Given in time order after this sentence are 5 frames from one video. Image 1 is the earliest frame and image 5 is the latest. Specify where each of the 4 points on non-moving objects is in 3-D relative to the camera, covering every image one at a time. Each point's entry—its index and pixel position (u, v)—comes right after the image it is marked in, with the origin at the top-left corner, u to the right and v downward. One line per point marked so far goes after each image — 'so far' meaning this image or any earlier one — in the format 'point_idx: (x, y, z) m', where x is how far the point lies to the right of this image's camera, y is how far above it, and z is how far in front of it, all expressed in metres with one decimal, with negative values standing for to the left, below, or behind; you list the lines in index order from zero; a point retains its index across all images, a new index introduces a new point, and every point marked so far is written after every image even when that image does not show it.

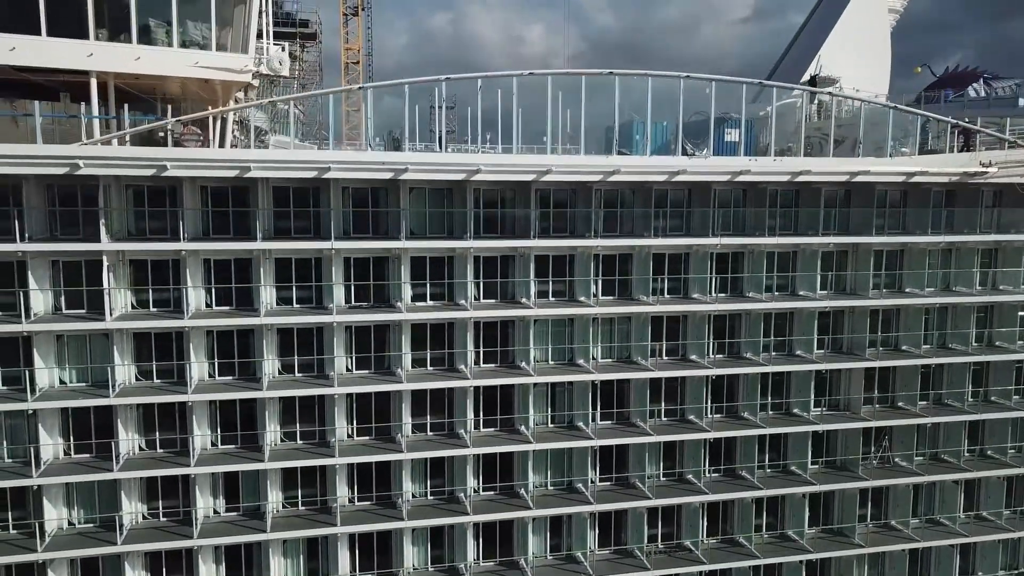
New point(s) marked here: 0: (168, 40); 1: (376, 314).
0: (-6.4, +4.7, +14.7) m
1: (-2.7, -0.5, +16.0) m
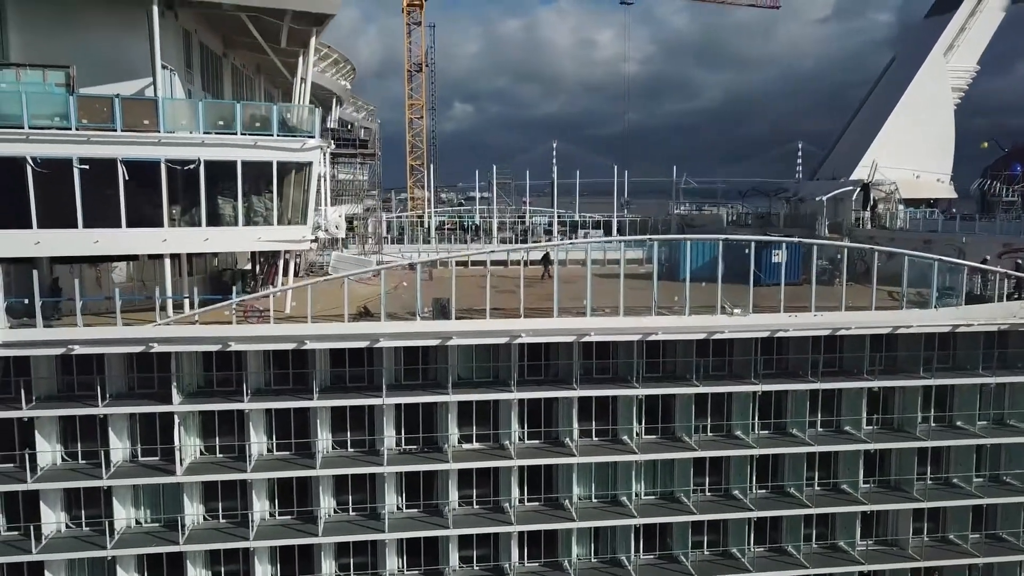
0: (-5.6, +1.5, +15.9) m
1: (-1.8, -3.7, +16.8) m
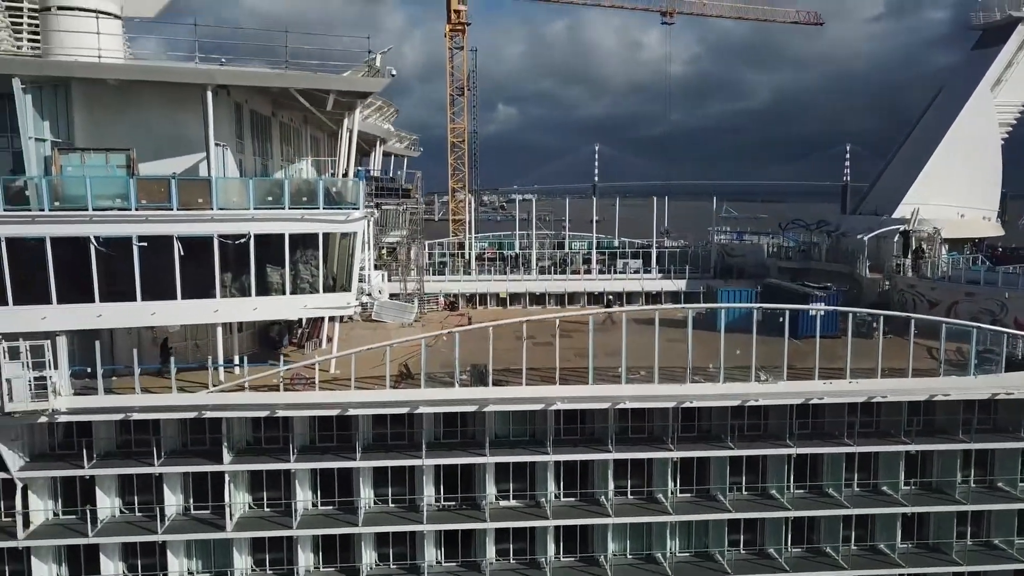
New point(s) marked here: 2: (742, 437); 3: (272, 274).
0: (-4.8, +0.1, +16.6) m
1: (-1.1, -5.1, +17.3) m
2: (+5.3, -3.4, +18.2) m
3: (-5.0, +0.3, +16.5) m
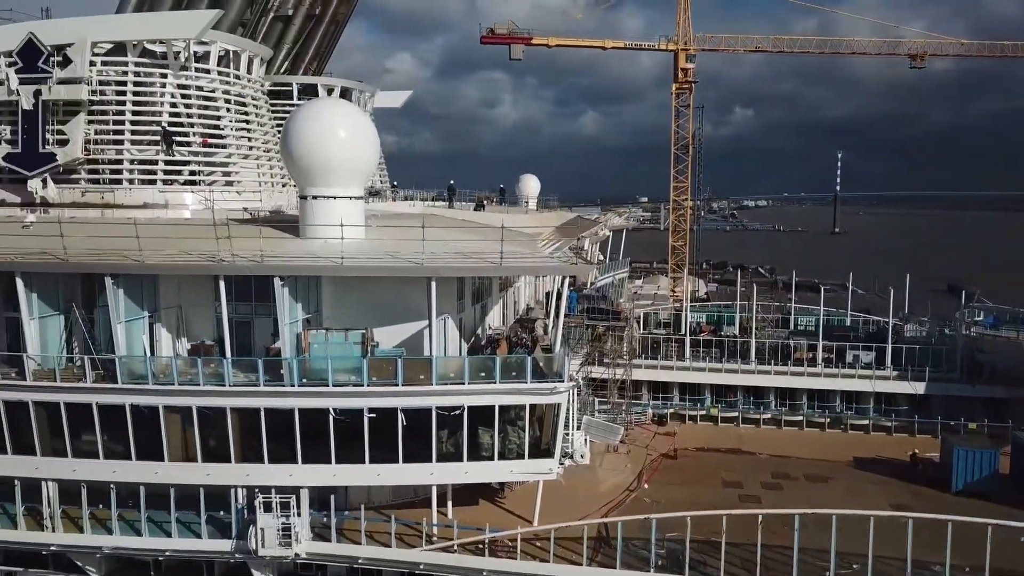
0: (-0.5, -3.5, +17.7) m
1: (+3.1, -8.9, +17.3) m
2: (+9.6, -7.5, +16.4) m
3: (-0.7, -3.4, +17.6) m
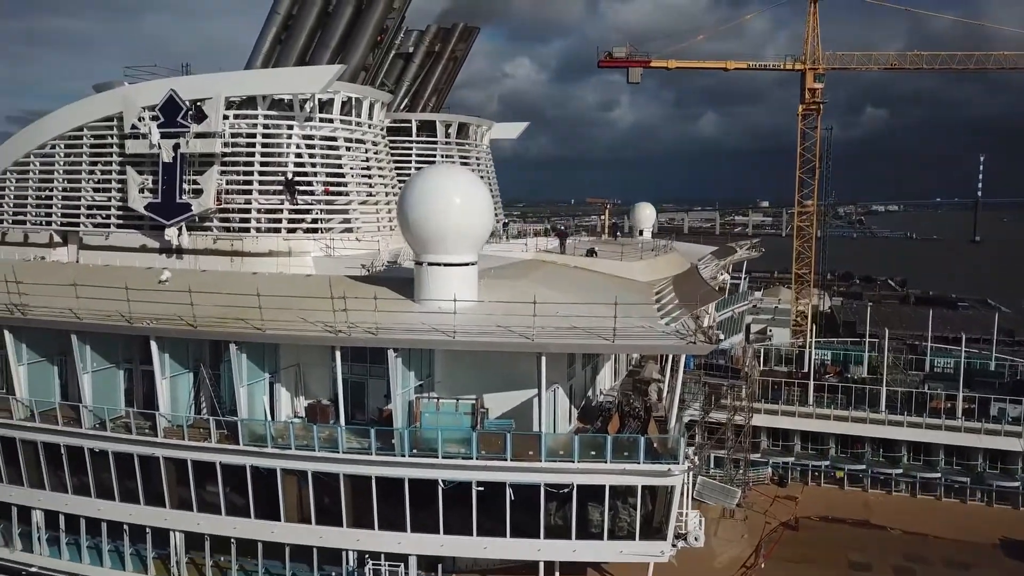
0: (+1.9, -5.1, +17.2) m
1: (+5.3, -10.5, +16.3) m
2: (+11.6, -9.2, +14.5) m
3: (+1.7, -4.9, +17.1) m
